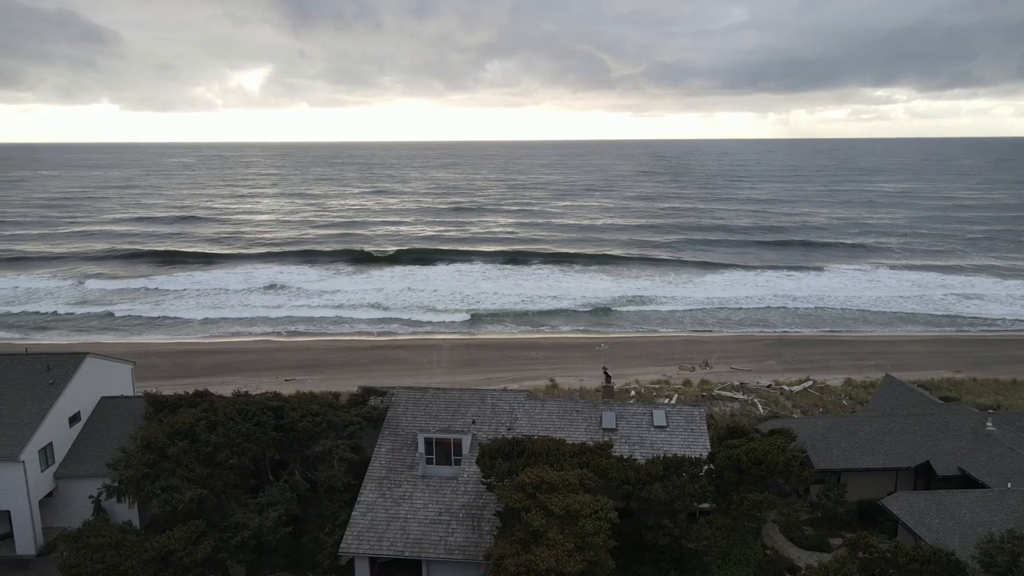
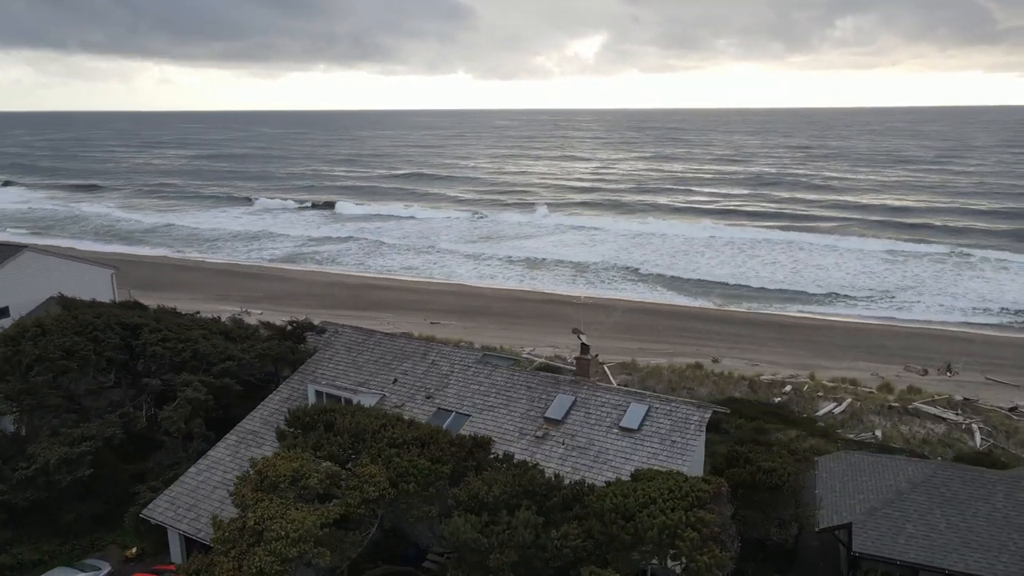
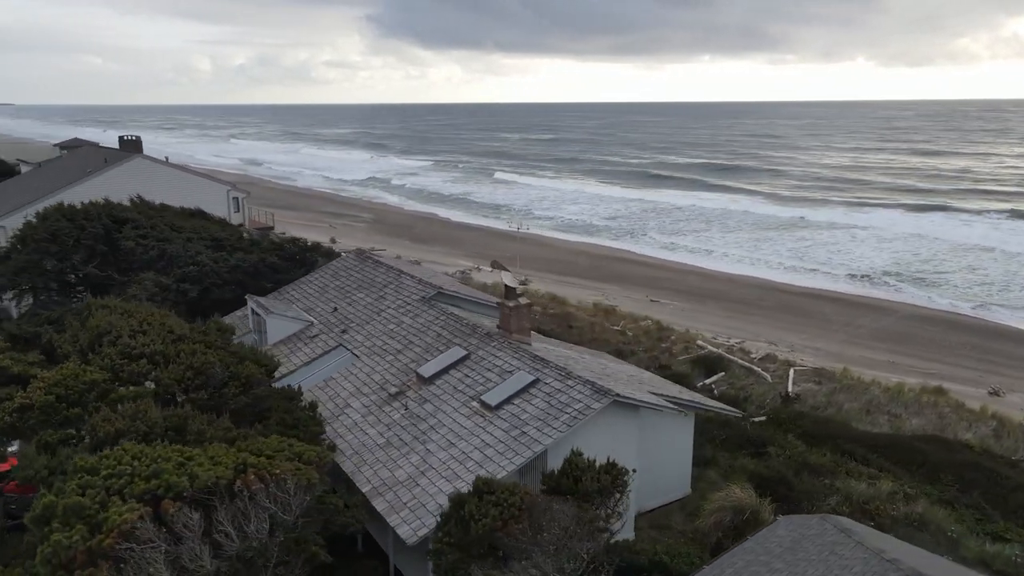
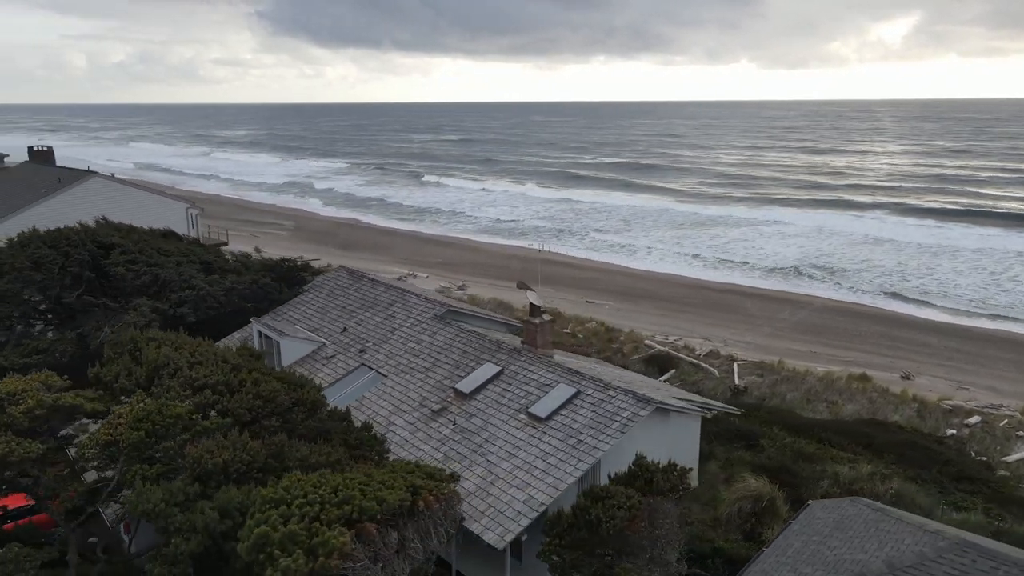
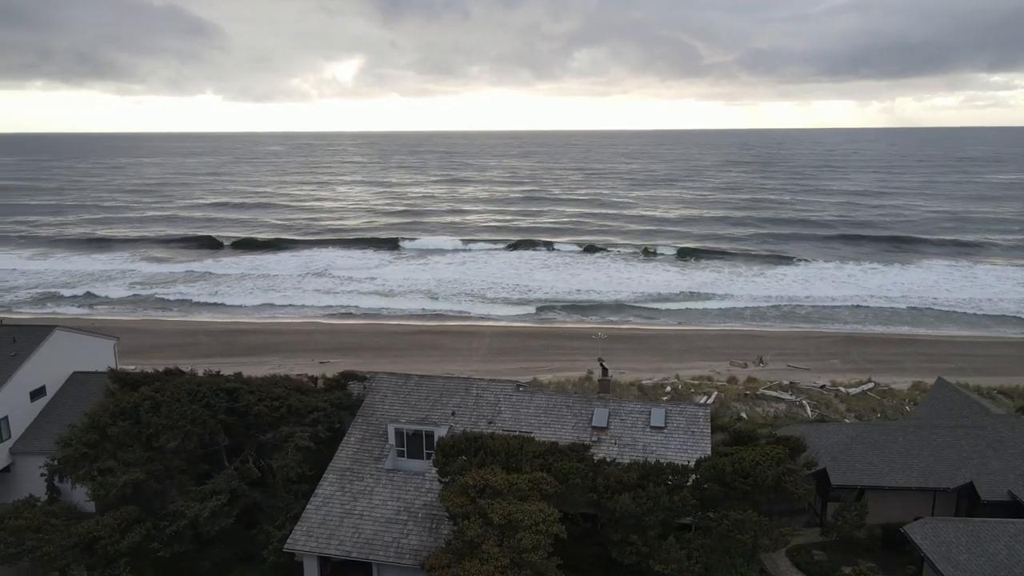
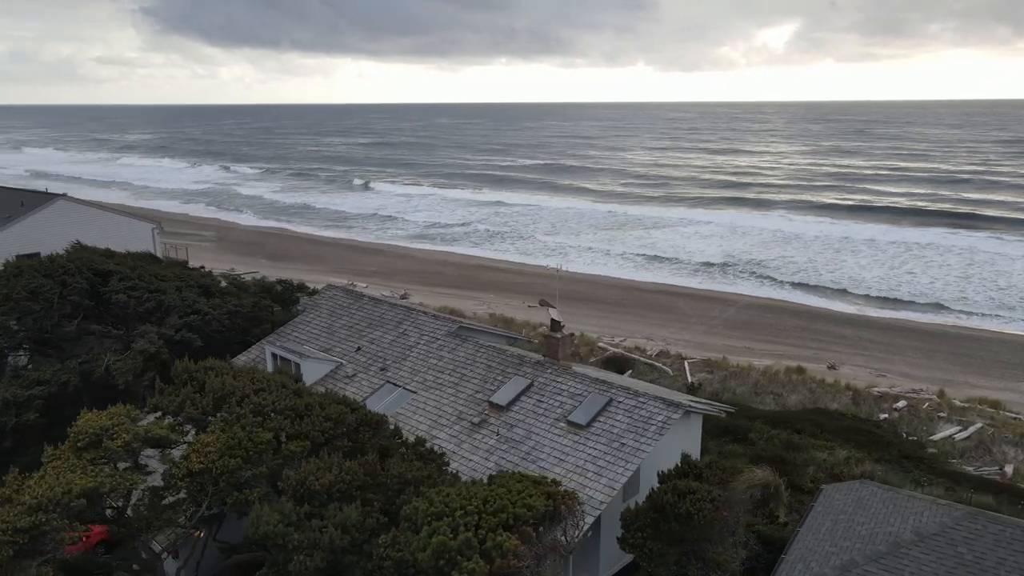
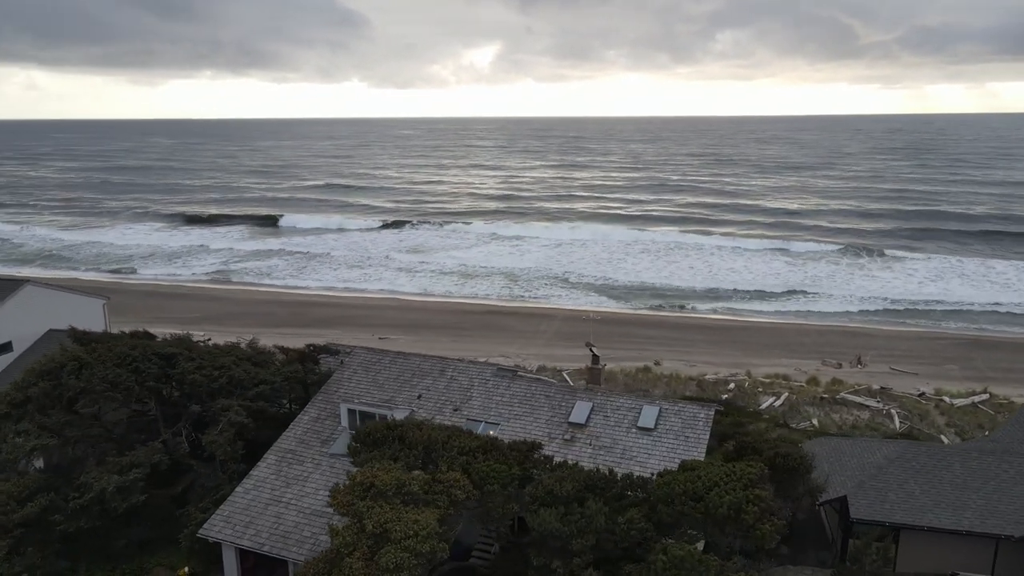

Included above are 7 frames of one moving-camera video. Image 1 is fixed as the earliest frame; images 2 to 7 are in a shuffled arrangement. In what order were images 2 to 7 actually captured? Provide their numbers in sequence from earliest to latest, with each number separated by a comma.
5, 7, 2, 6, 4, 3
